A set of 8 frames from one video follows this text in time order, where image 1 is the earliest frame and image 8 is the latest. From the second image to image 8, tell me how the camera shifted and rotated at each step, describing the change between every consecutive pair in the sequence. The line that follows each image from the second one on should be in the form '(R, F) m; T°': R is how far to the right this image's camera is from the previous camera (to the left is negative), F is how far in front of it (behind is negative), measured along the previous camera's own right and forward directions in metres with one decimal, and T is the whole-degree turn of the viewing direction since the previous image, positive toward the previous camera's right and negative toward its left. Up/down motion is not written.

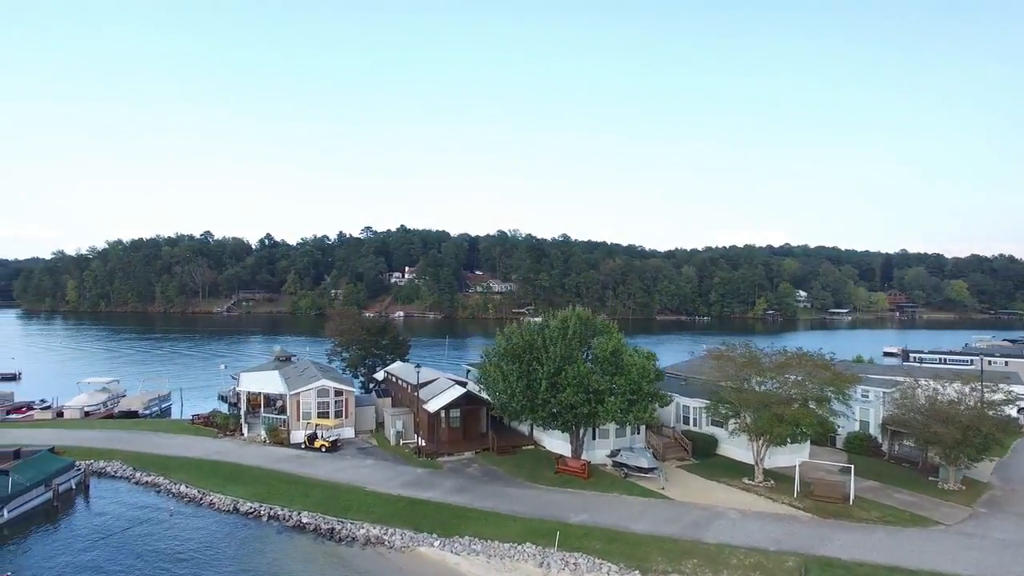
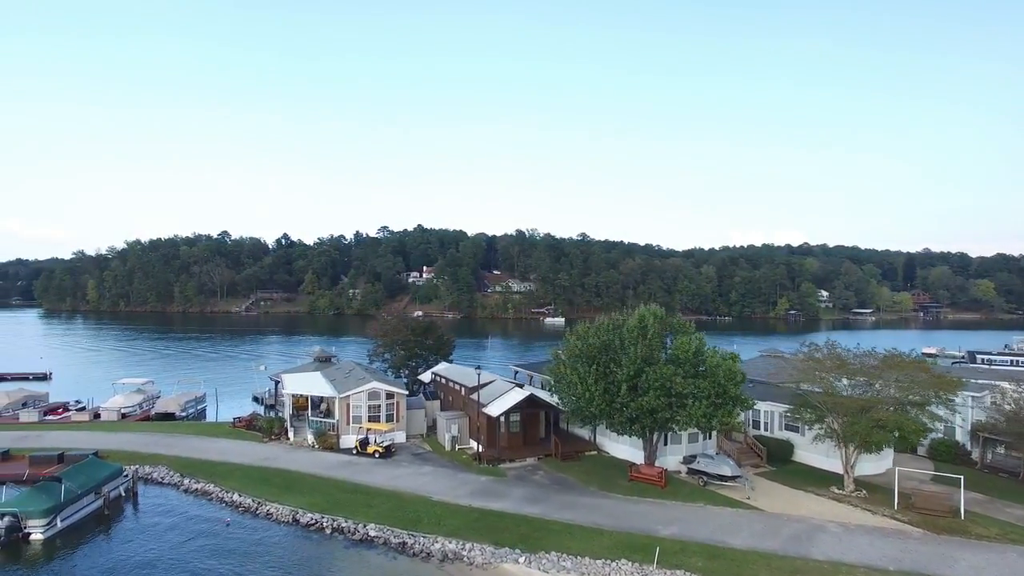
(-2.3, +1.5) m; -1°
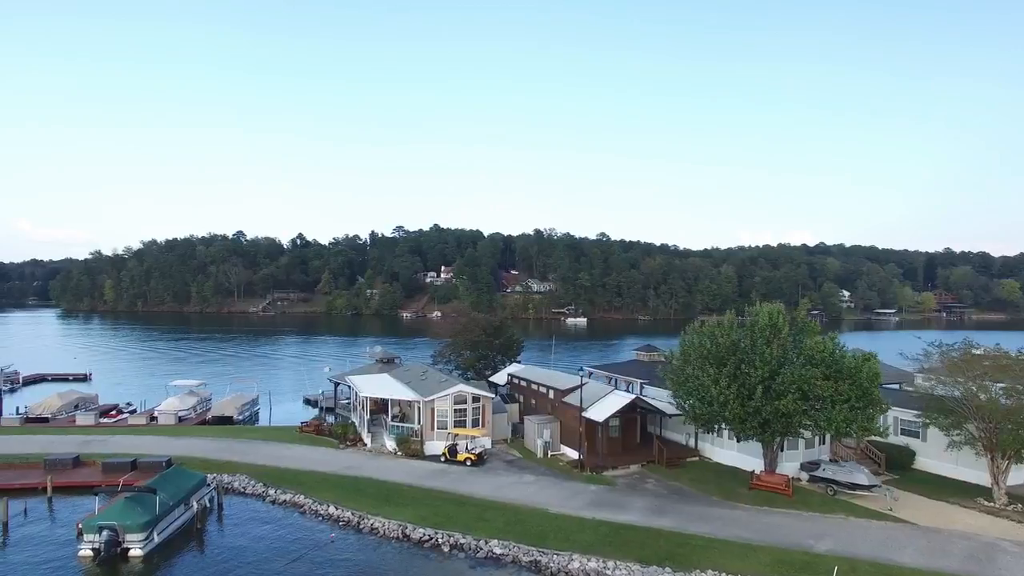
(-3.9, +1.7) m; -1°
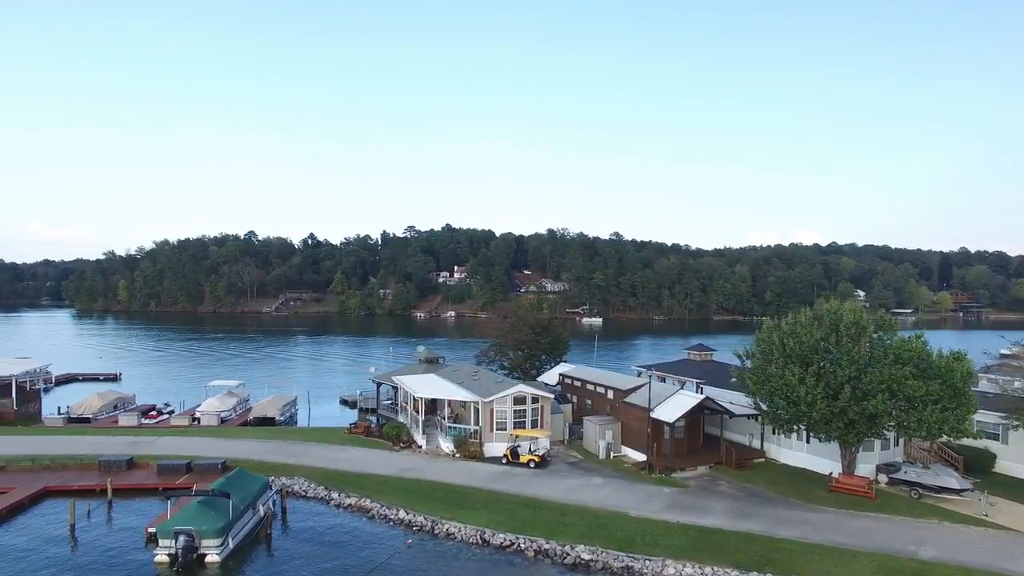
(-2.4, +0.6) m; 0°
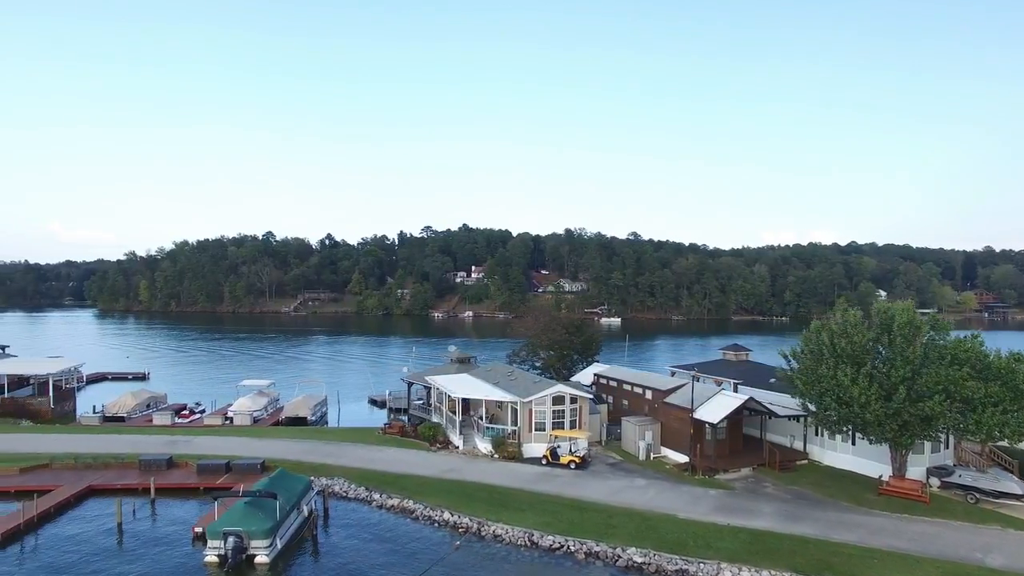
(-1.1, +0.2) m; -1°
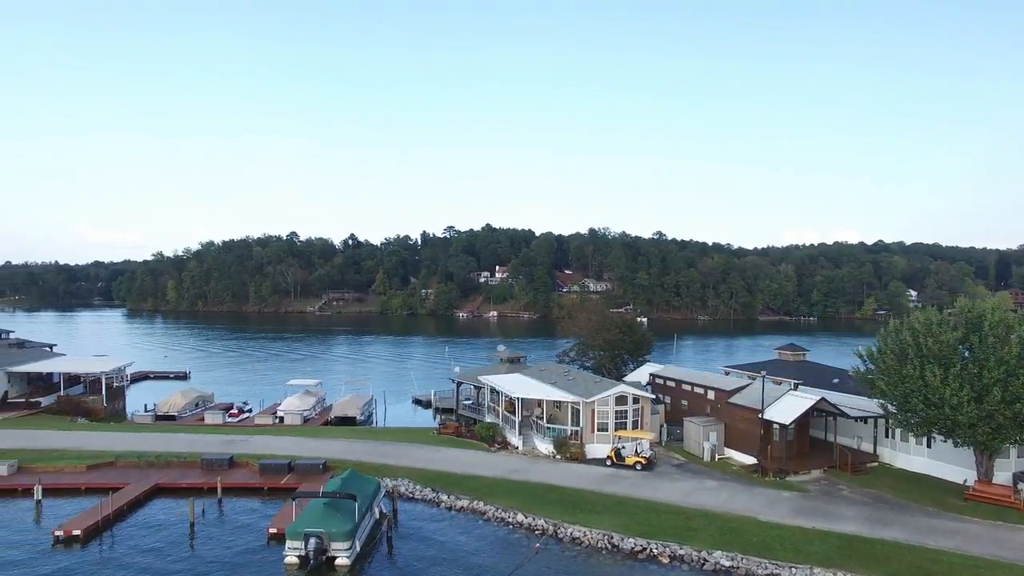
(-1.9, +0.3) m; -1°
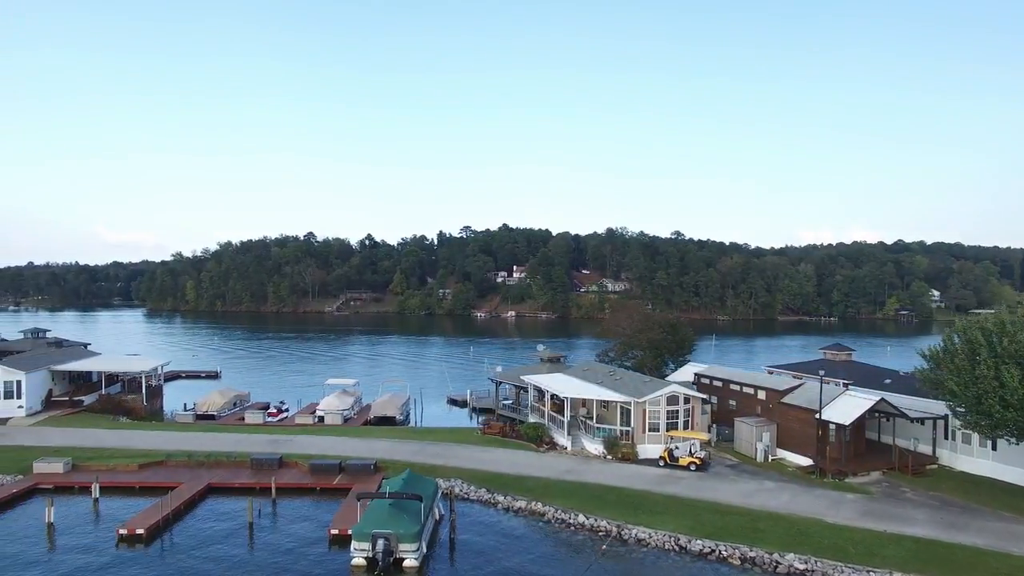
(-1.6, +0.2) m; -1°
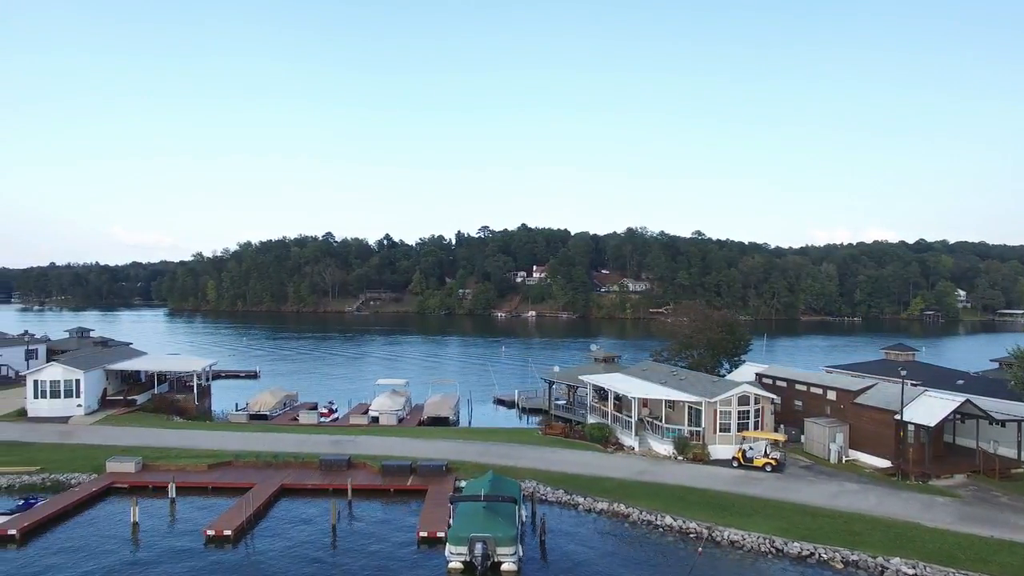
(-2.4, +0.3) m; -1°
